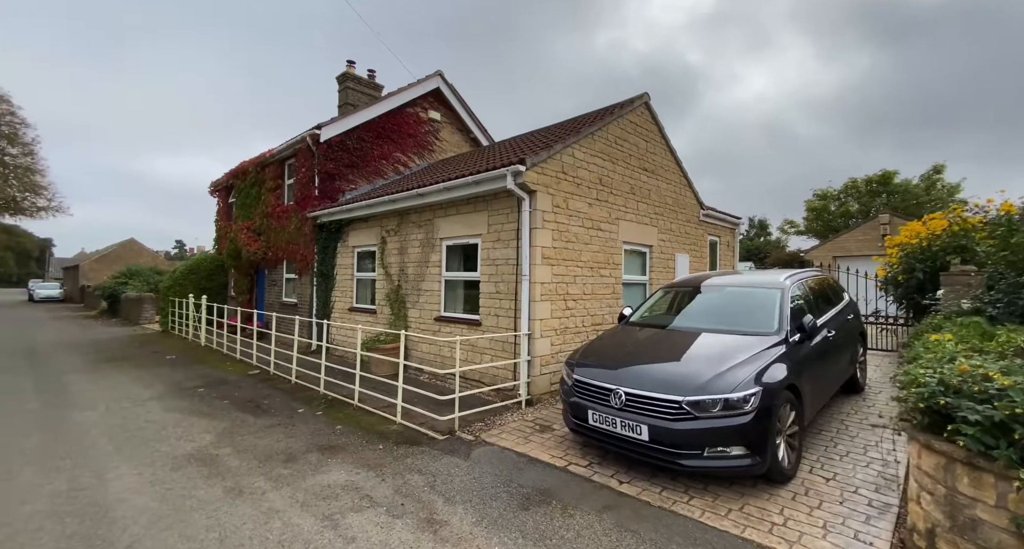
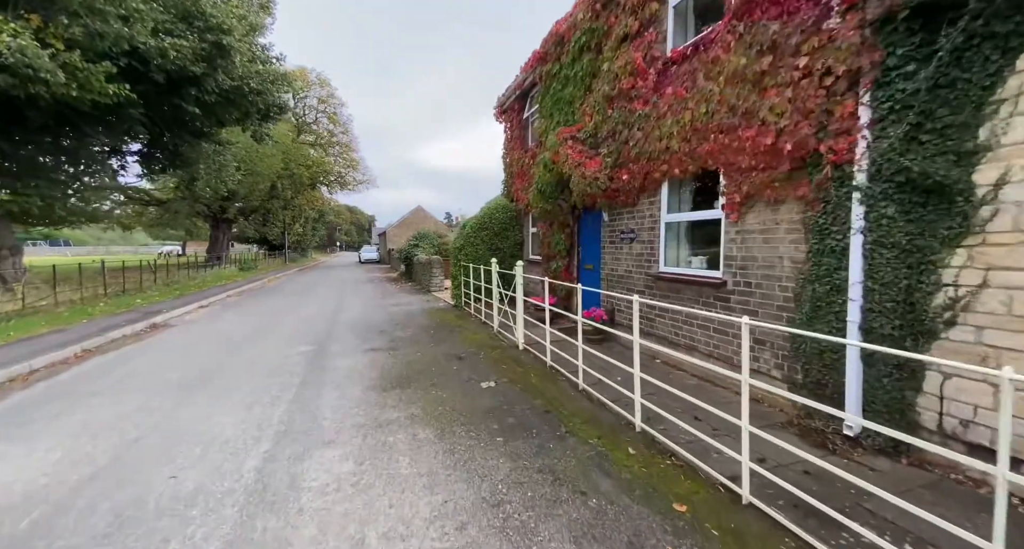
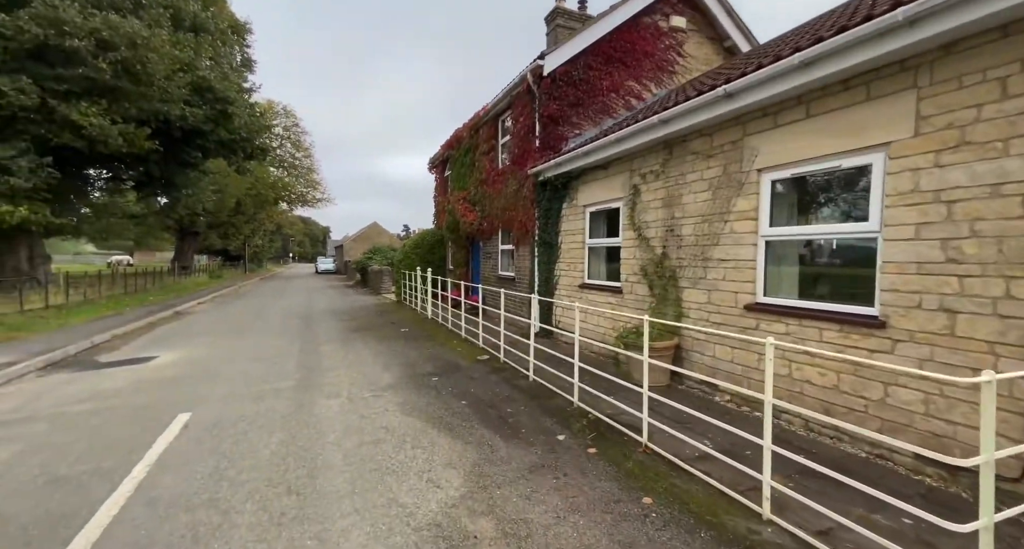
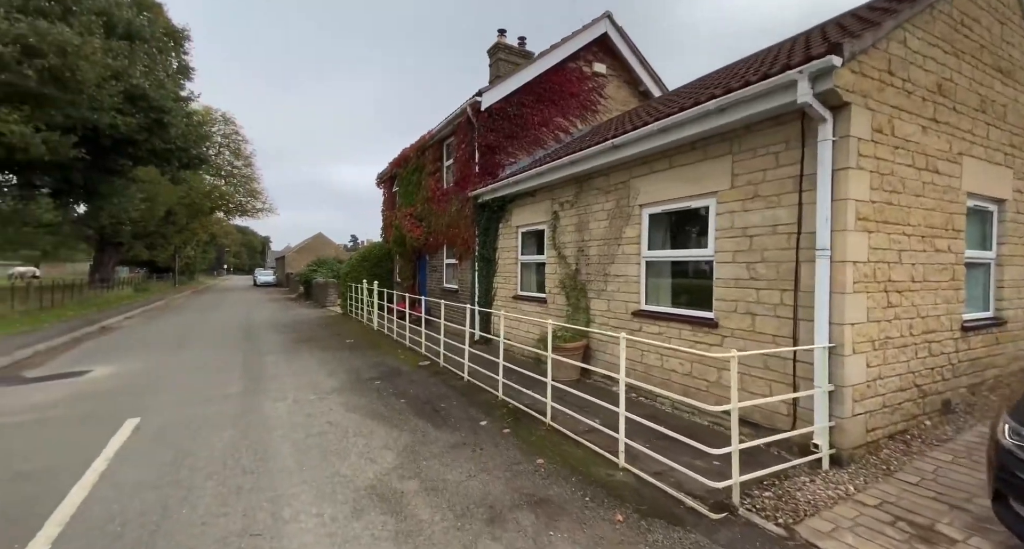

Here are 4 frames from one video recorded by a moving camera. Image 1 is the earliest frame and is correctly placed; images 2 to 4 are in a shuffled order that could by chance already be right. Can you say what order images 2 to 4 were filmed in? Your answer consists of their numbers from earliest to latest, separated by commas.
4, 3, 2
